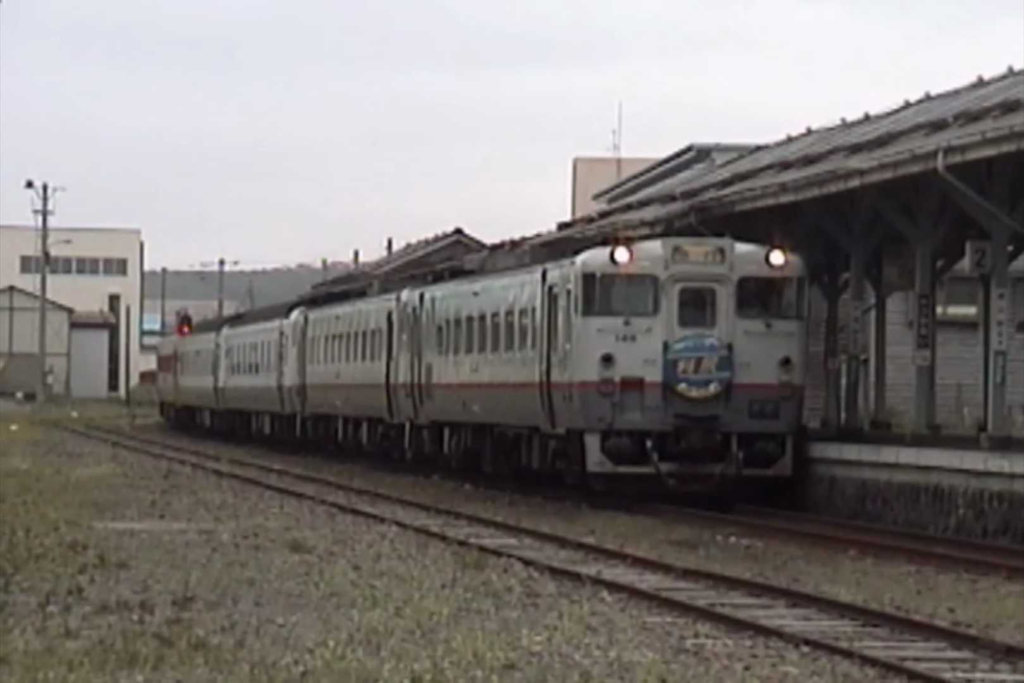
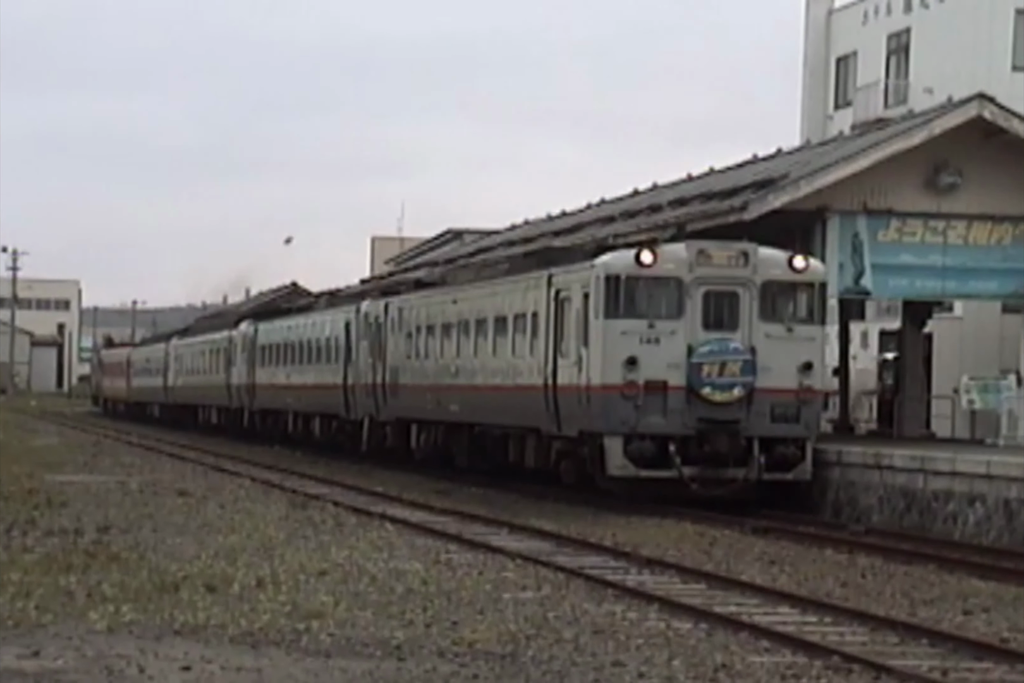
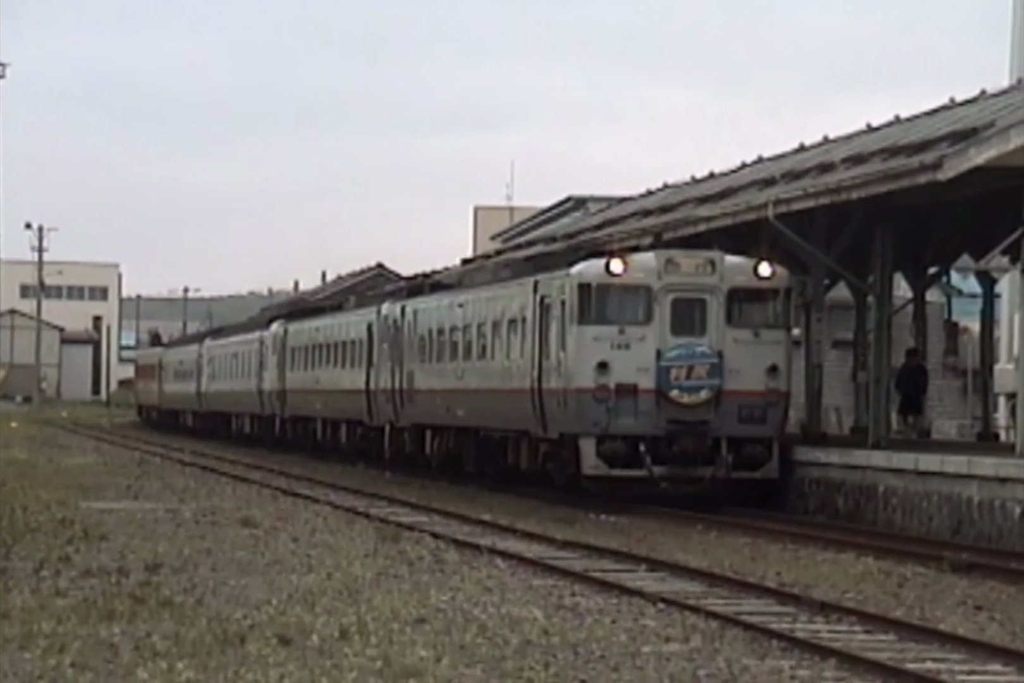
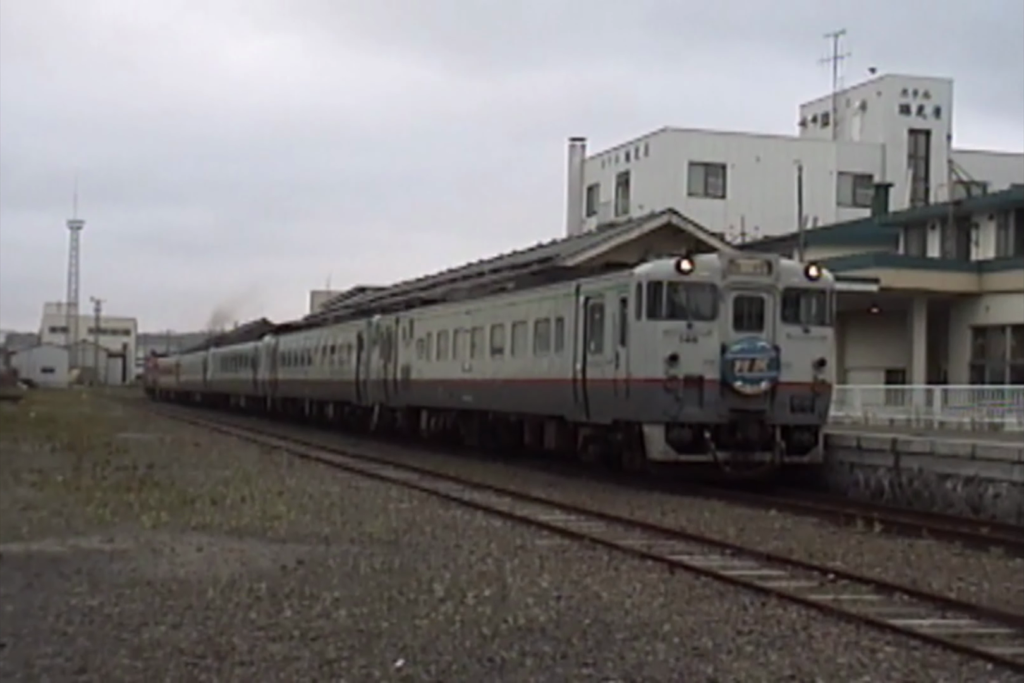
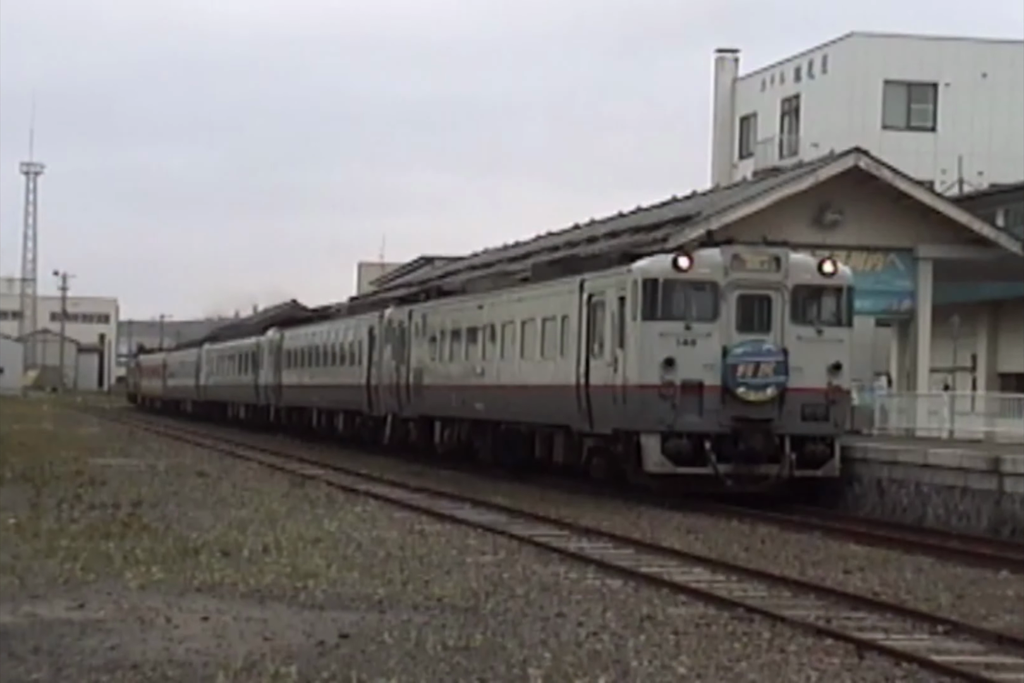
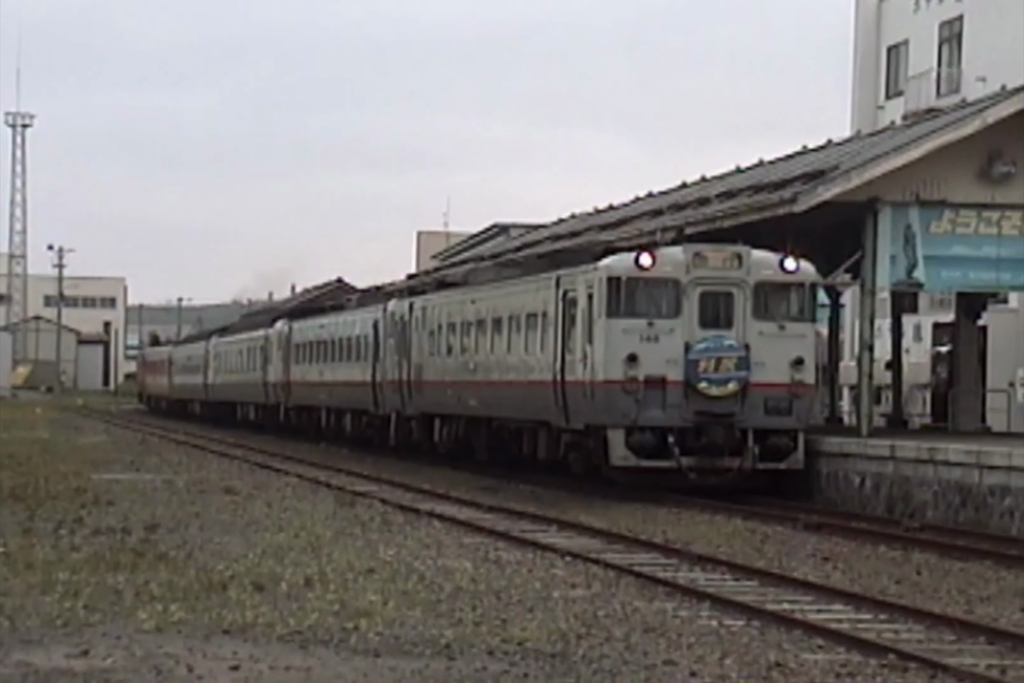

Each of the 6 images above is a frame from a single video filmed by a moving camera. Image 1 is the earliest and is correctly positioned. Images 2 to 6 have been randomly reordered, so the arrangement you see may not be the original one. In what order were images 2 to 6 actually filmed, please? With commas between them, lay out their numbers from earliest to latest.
3, 6, 2, 5, 4
